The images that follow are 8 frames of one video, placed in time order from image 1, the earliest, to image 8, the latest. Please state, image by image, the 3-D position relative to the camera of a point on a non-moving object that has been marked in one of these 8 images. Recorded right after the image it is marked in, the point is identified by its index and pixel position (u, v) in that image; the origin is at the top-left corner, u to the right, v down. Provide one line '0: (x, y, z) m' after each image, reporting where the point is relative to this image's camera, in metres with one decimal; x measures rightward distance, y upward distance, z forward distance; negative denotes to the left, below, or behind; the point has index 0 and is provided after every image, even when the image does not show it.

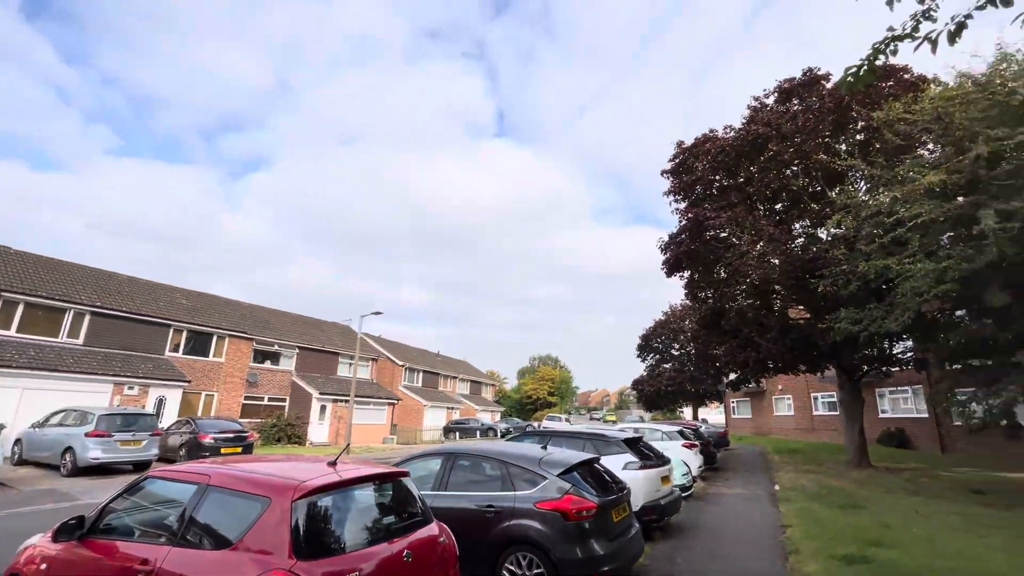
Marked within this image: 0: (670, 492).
0: (+2.7, -3.4, +8.0) m
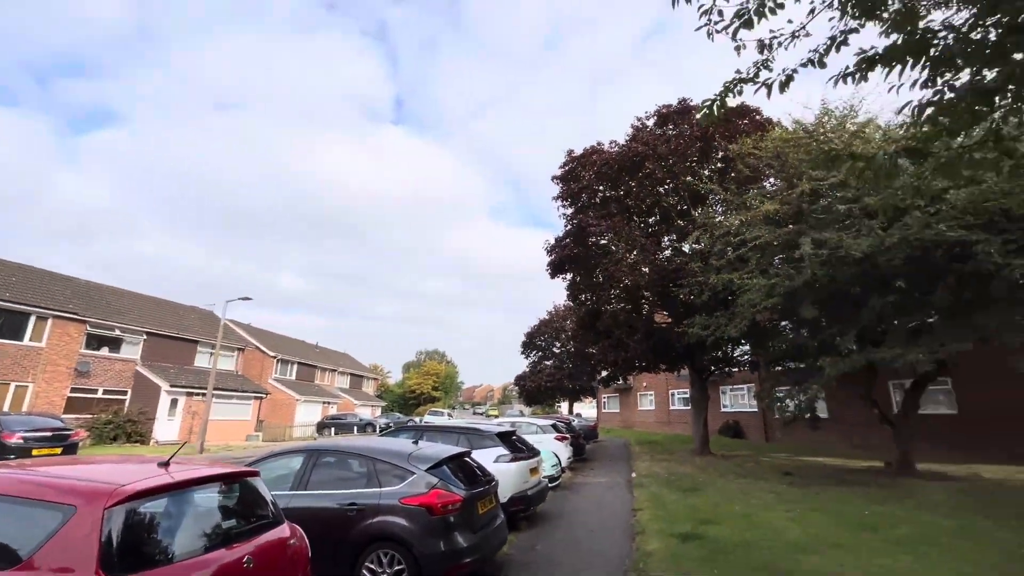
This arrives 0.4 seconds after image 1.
0: (+0.5, -3.4, +8.4) m
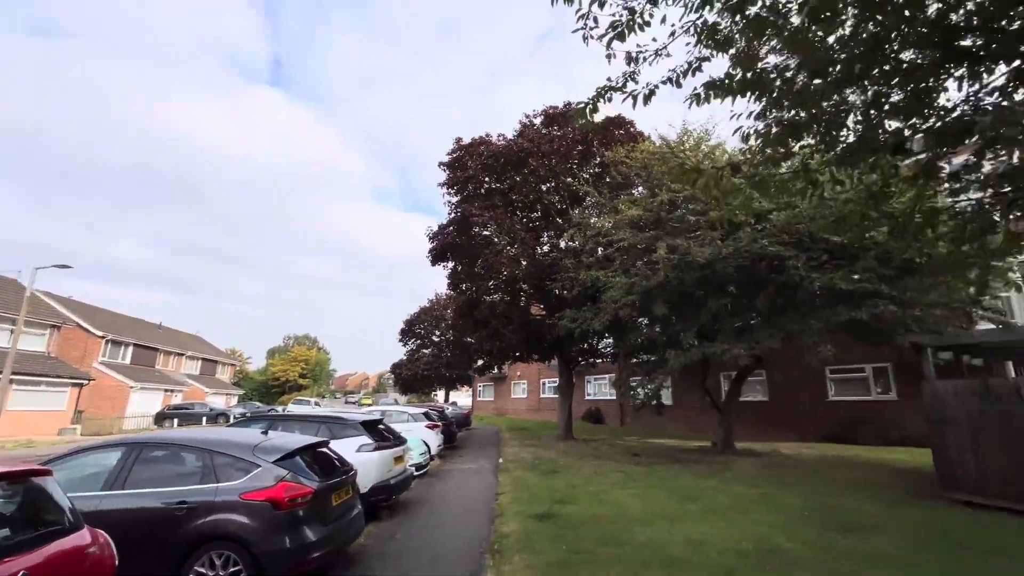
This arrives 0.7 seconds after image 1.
0: (-1.9, -3.2, +8.2) m
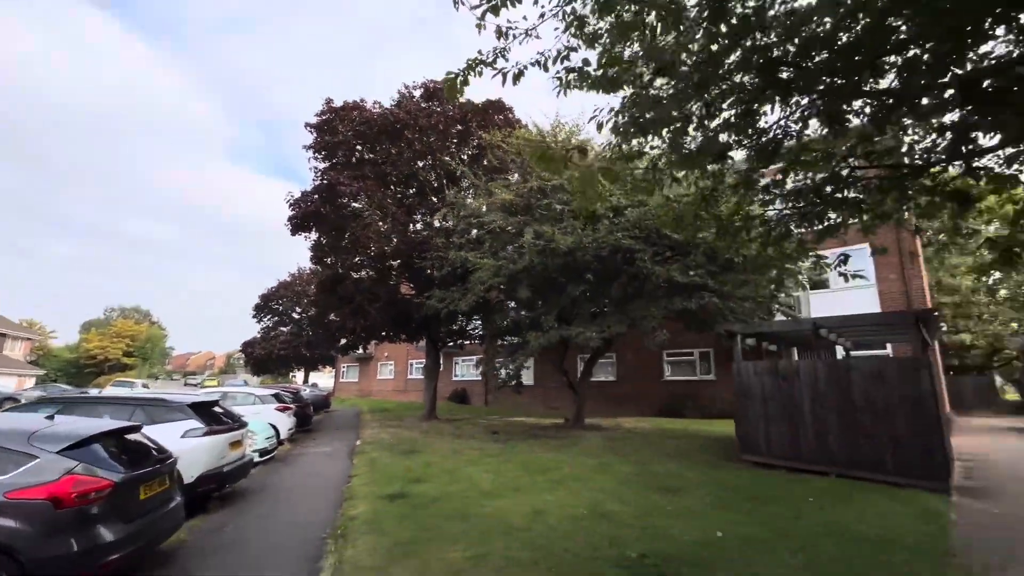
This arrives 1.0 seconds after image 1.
0: (-4.2, -2.6, +7.5) m
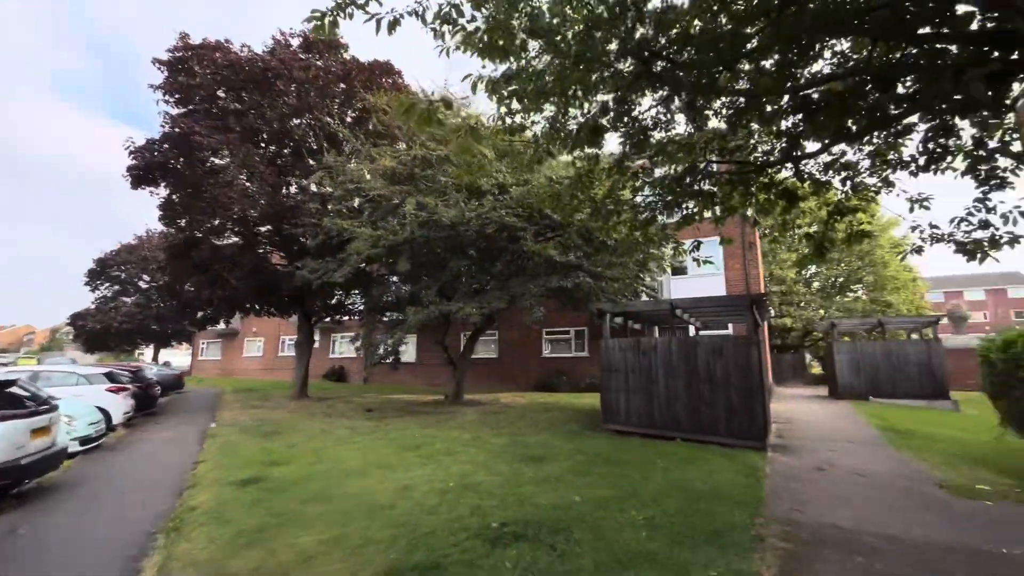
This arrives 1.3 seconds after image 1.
0: (-6.1, -2.1, +6.2) m
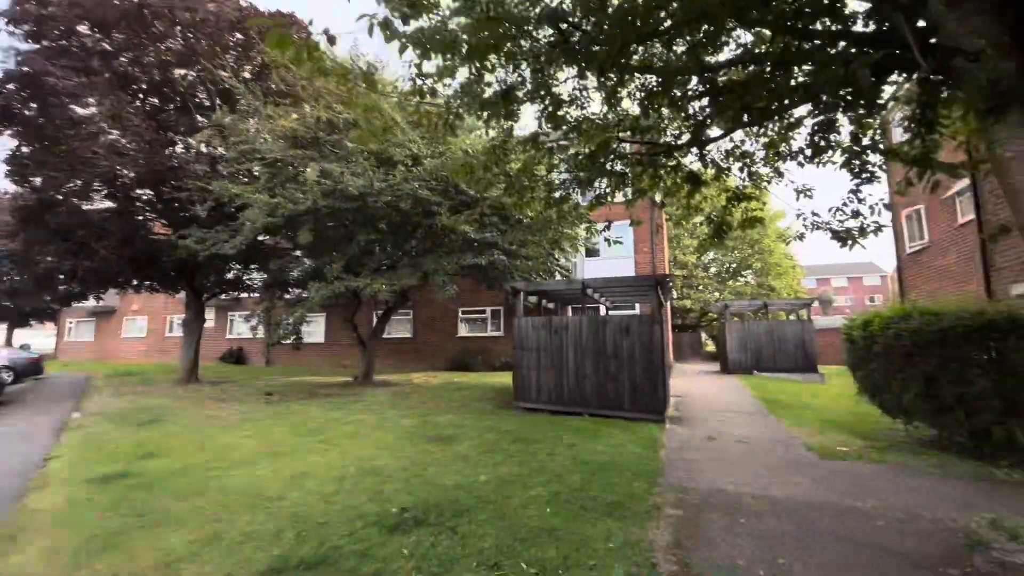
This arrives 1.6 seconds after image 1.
0: (-7.1, -1.7, +5.0) m
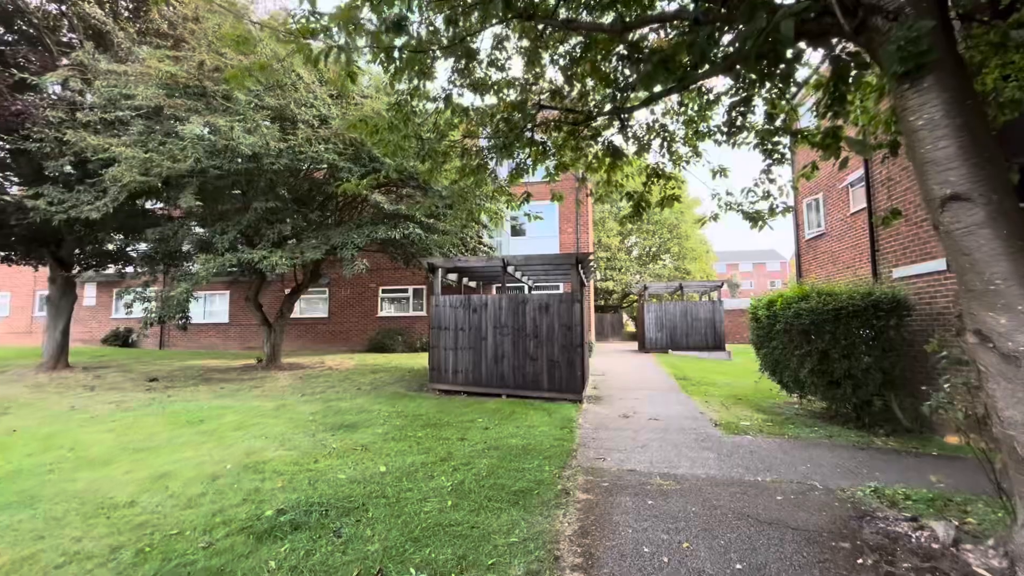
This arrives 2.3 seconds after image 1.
0: (-8.0, -1.3, +3.5) m
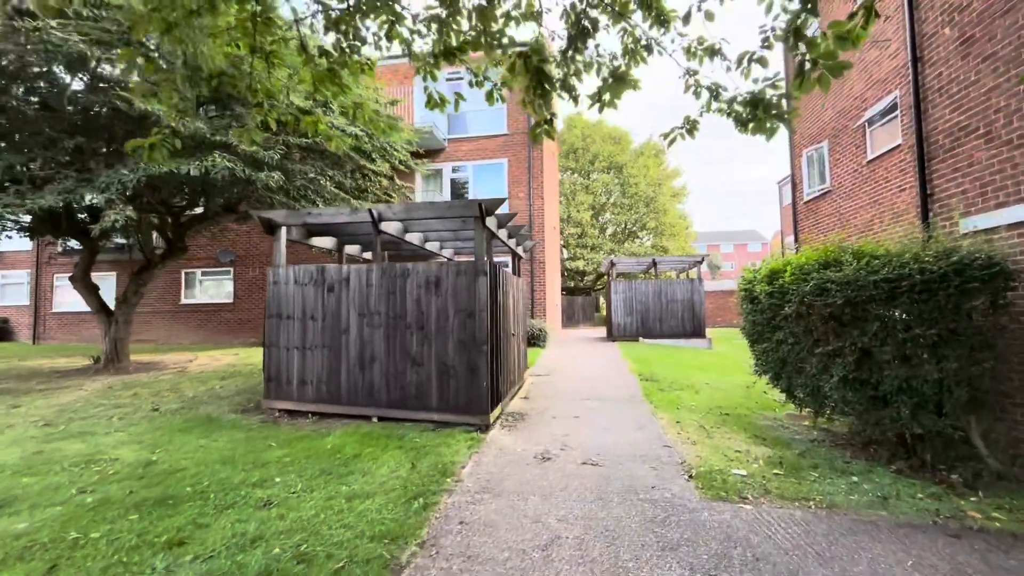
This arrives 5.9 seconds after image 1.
0: (-9.3, -1.2, +0.2) m
